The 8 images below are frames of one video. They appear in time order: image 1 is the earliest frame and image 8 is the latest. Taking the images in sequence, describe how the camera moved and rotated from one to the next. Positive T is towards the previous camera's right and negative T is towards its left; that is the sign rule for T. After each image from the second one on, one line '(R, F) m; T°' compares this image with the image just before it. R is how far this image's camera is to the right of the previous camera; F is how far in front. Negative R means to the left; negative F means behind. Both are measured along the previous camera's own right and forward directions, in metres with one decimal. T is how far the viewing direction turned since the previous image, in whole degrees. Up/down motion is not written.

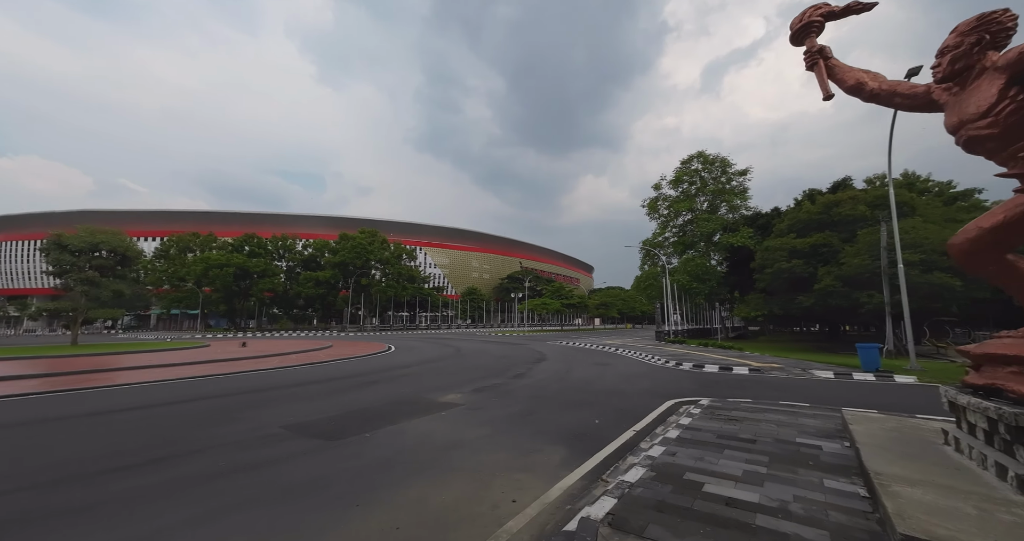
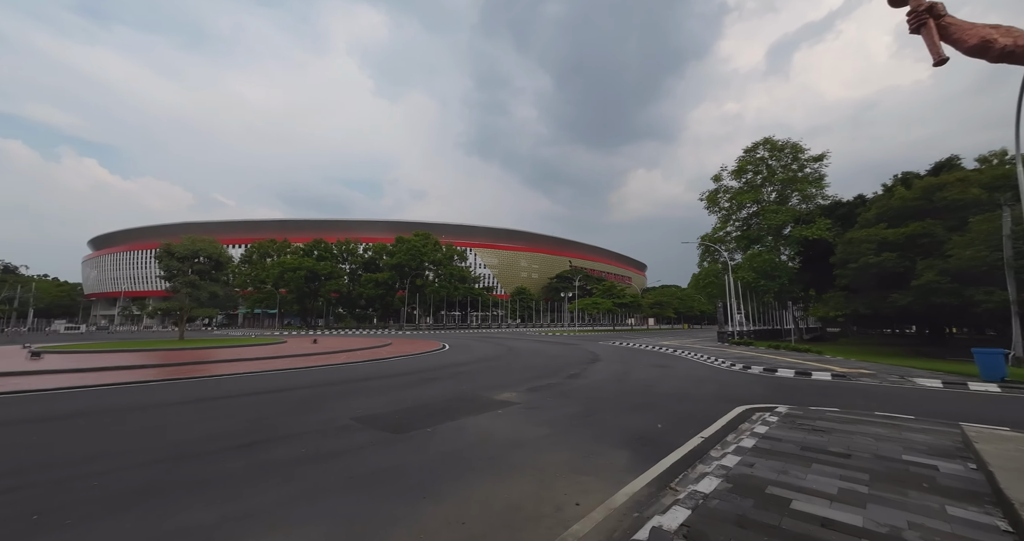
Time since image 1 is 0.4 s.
(0.0, 0.0) m; -7°
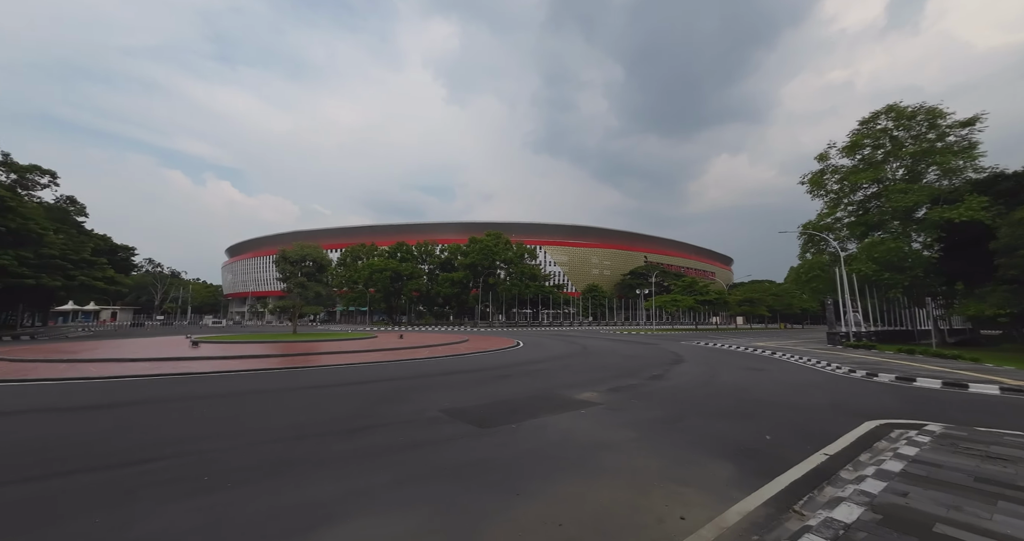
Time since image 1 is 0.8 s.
(-0.1, 0.0) m; -10°
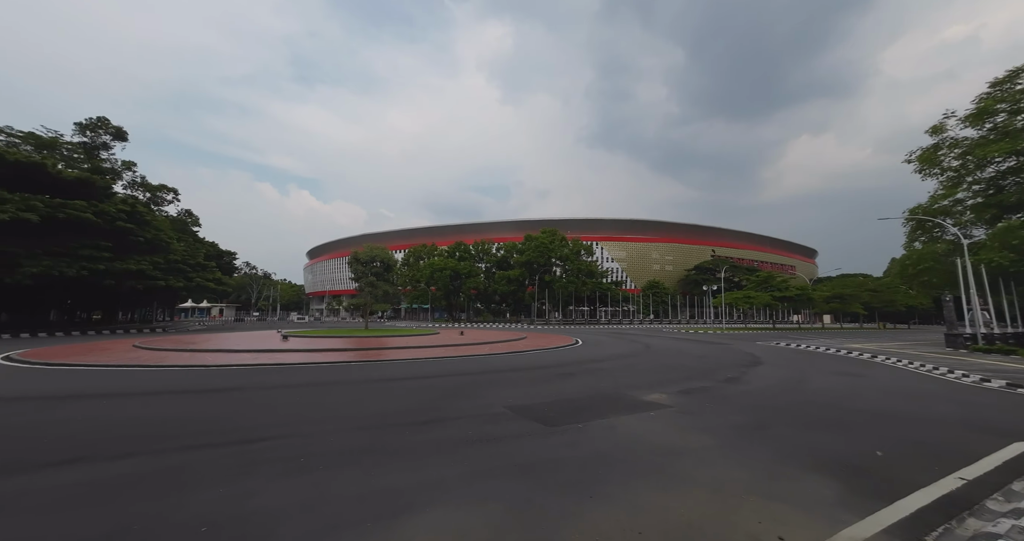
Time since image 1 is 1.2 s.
(0.0, 0.0) m; -8°
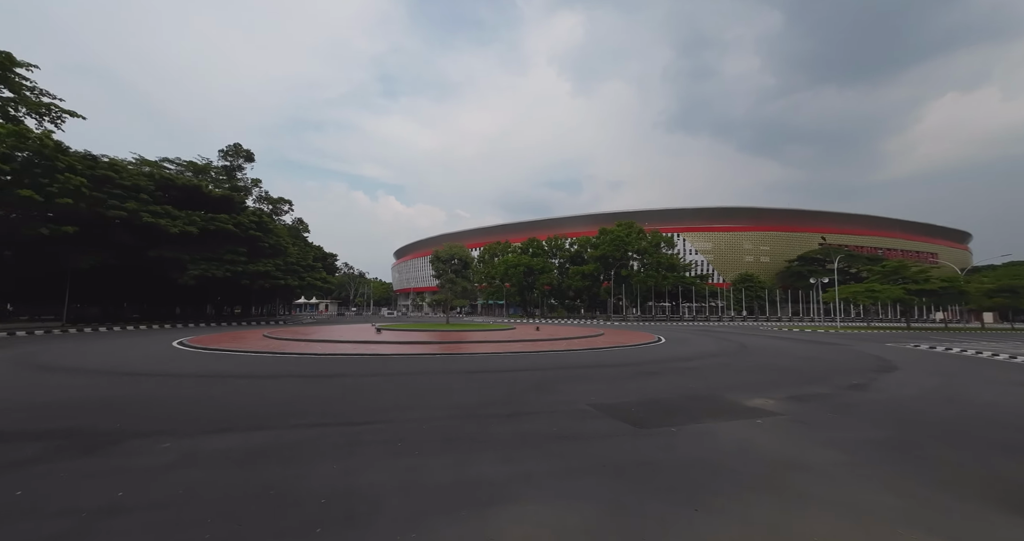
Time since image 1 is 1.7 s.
(-0.1, +0.1) m; -10°
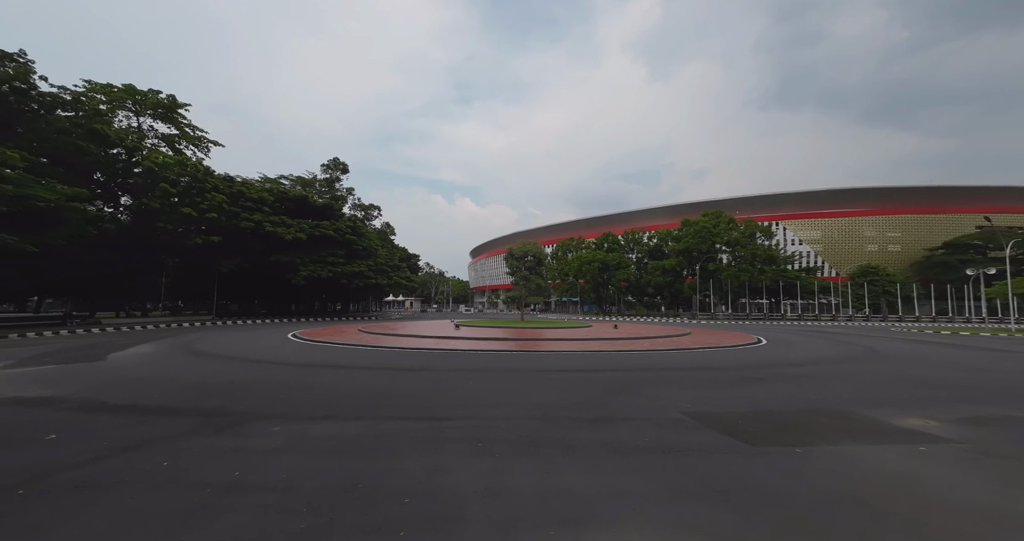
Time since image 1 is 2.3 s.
(-0.1, +0.3) m; -10°
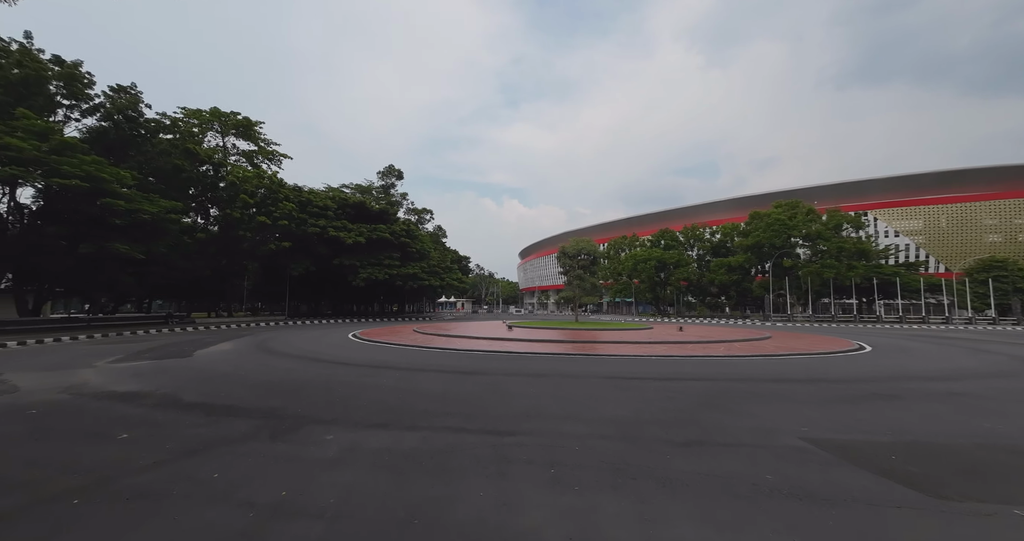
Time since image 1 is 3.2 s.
(-0.2, +0.6) m; -7°
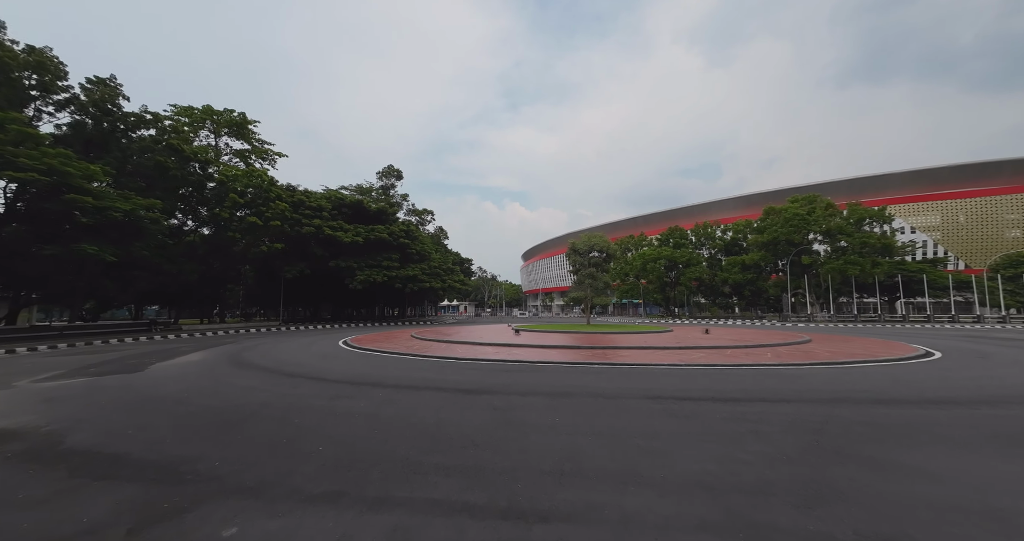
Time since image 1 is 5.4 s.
(-0.2, +1.8) m; 0°
